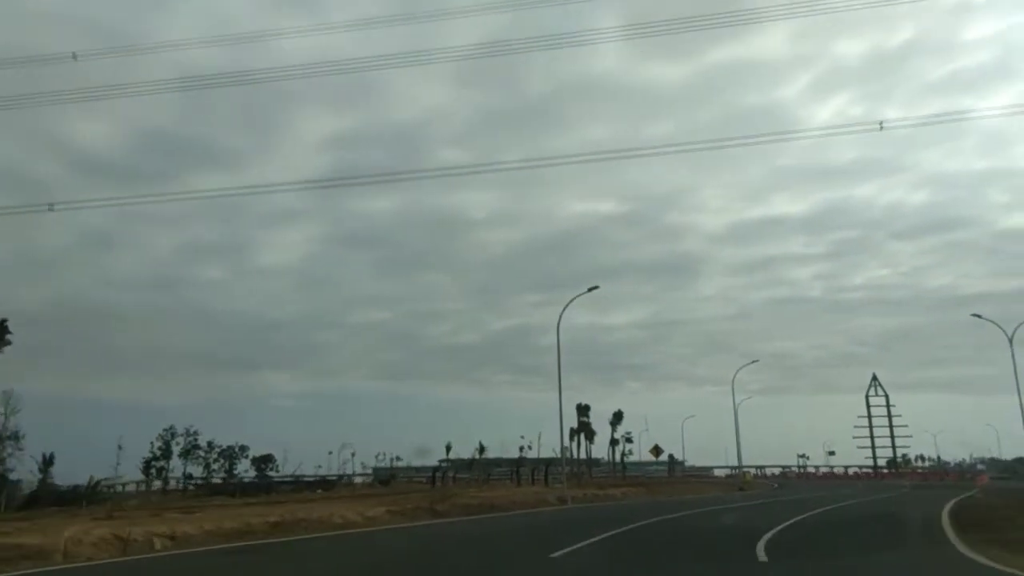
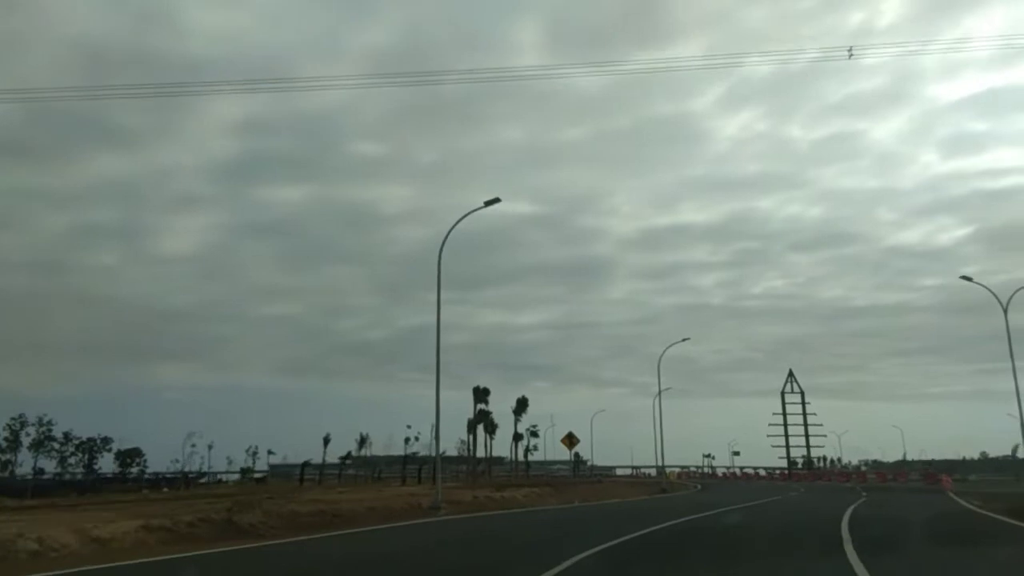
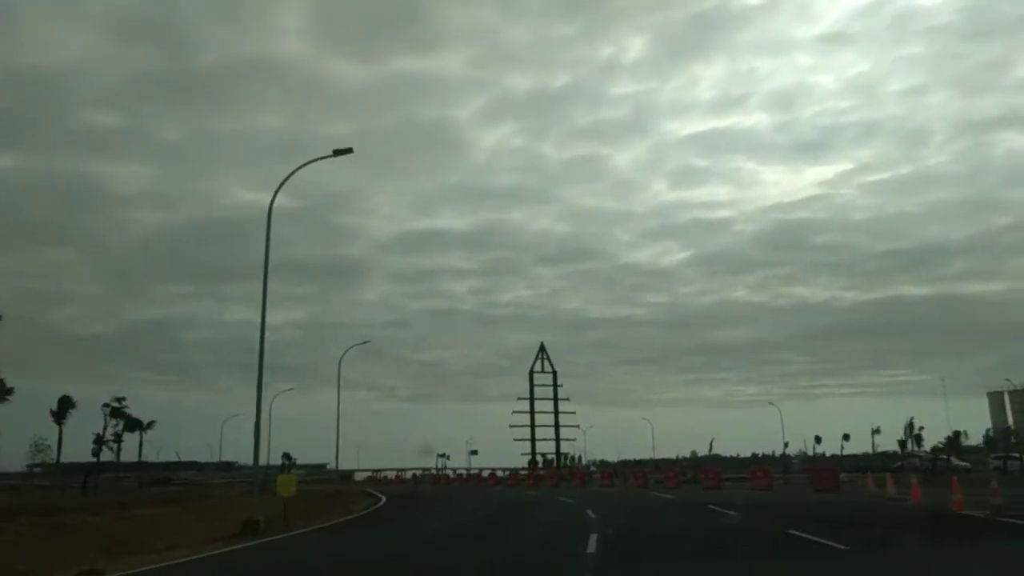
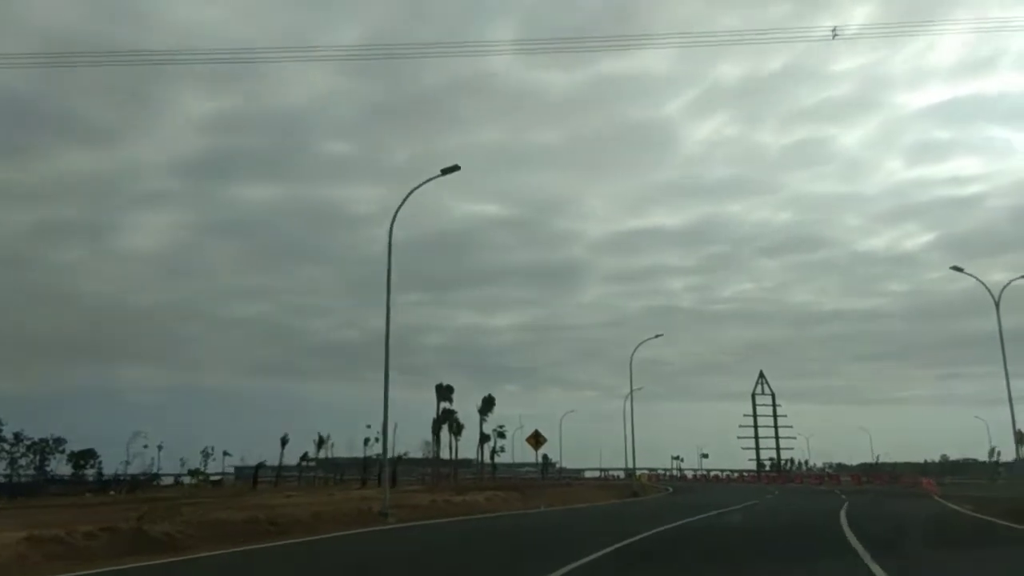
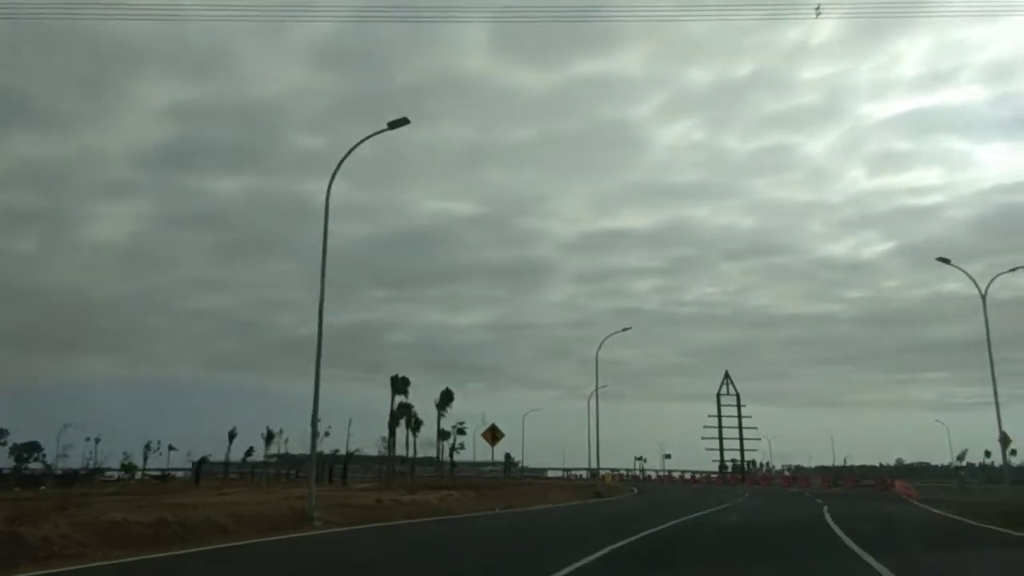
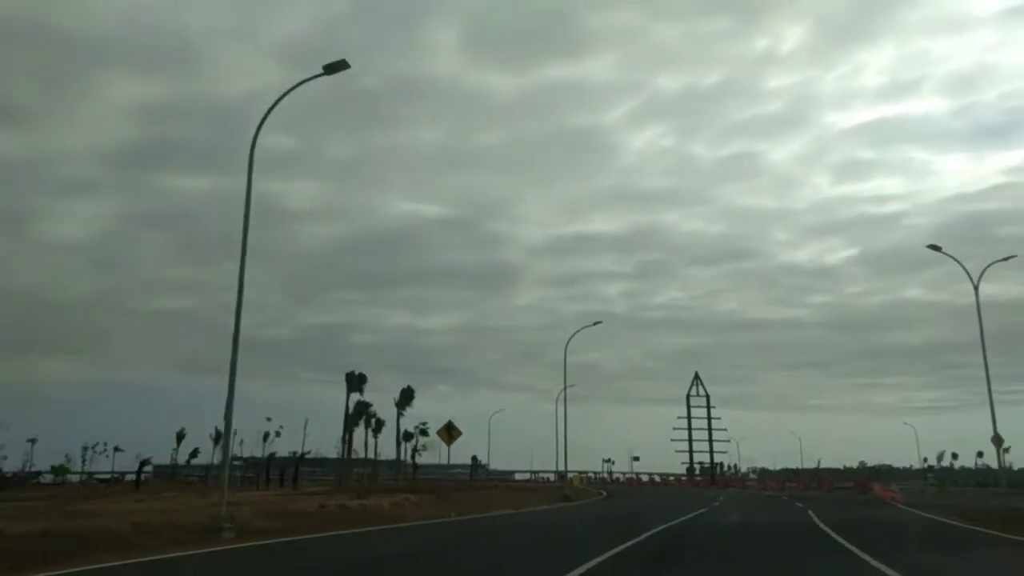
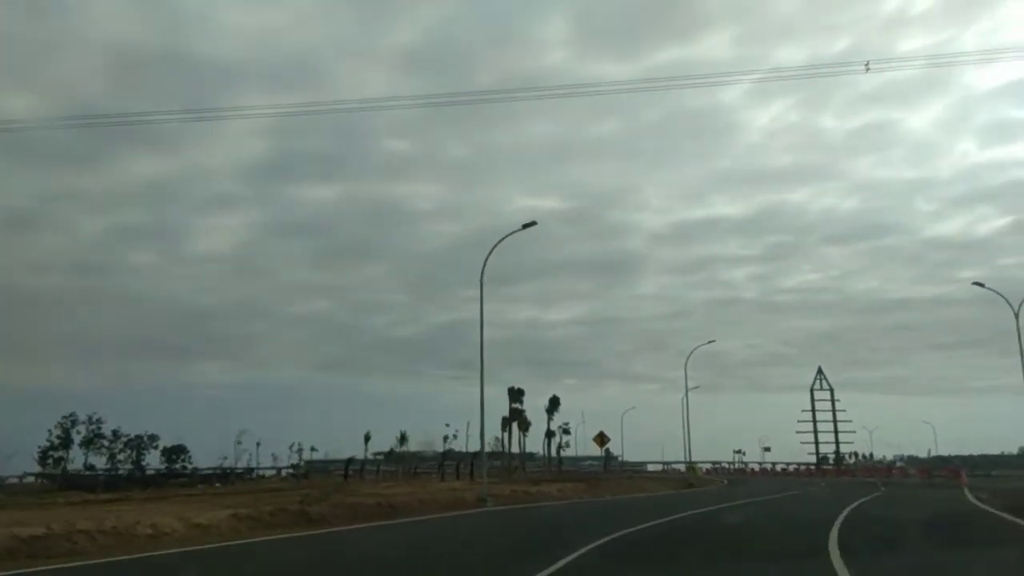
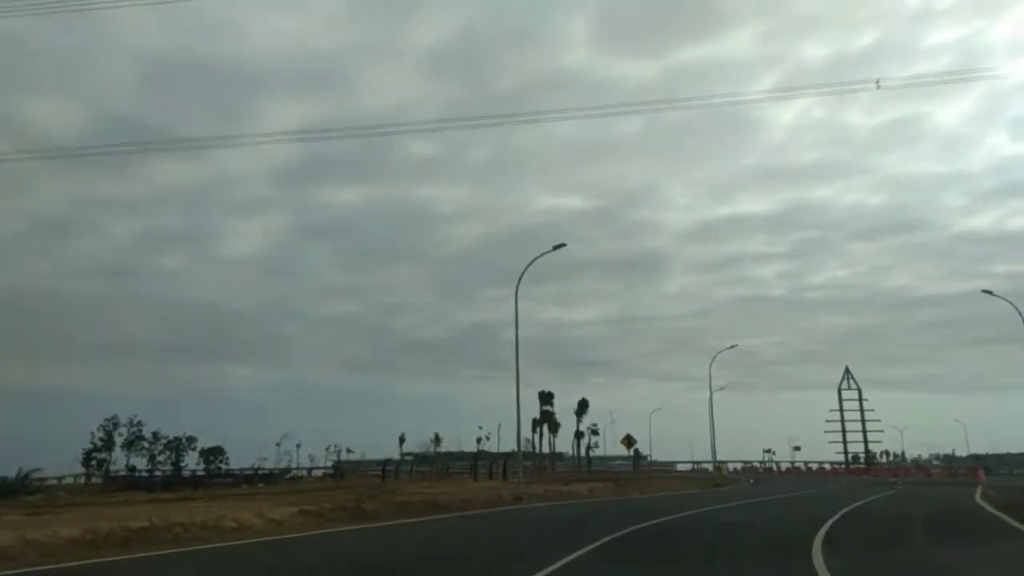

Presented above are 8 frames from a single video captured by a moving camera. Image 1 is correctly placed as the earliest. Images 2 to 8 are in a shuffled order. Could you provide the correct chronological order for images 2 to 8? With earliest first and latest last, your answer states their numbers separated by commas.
8, 7, 2, 4, 5, 6, 3
